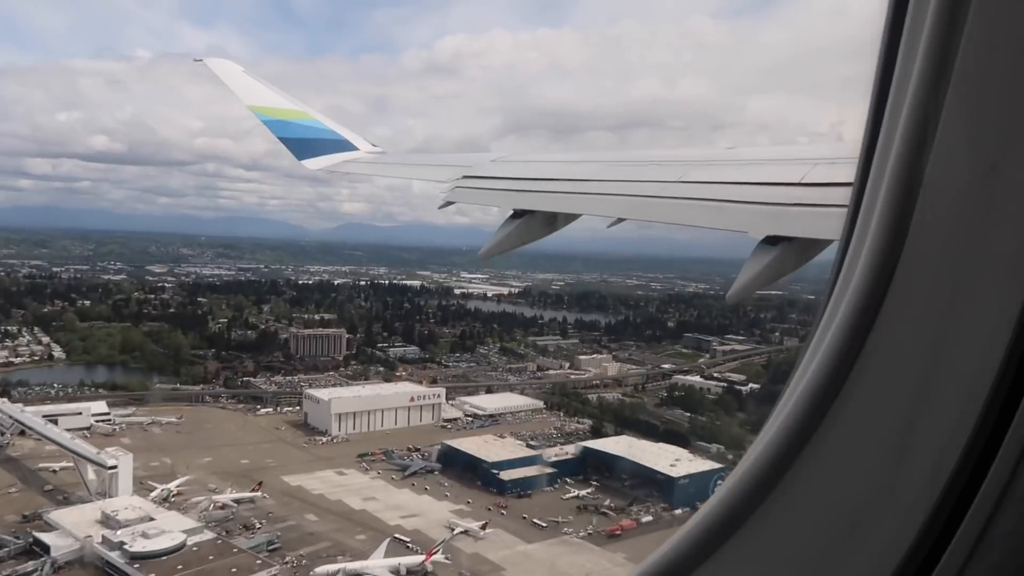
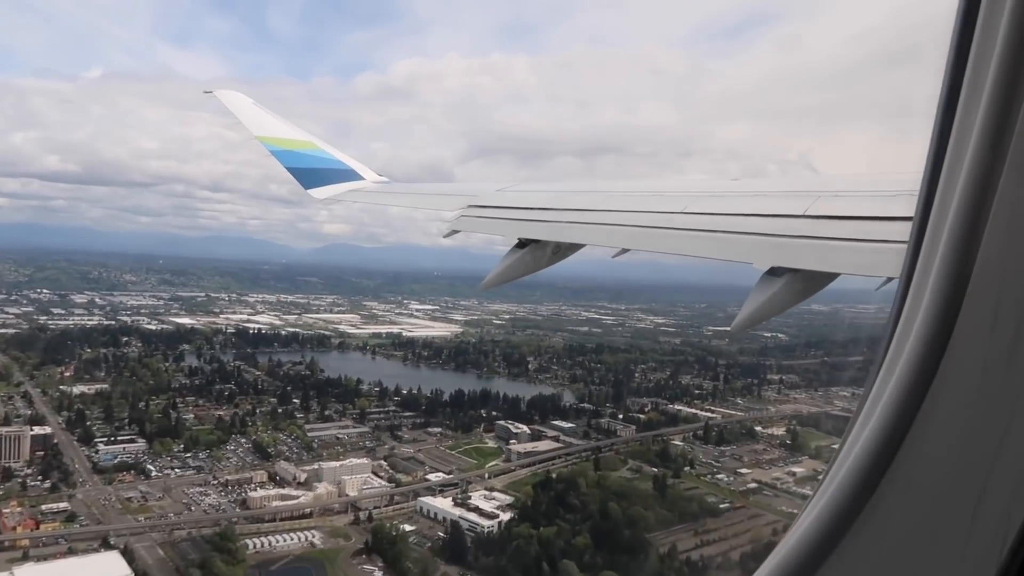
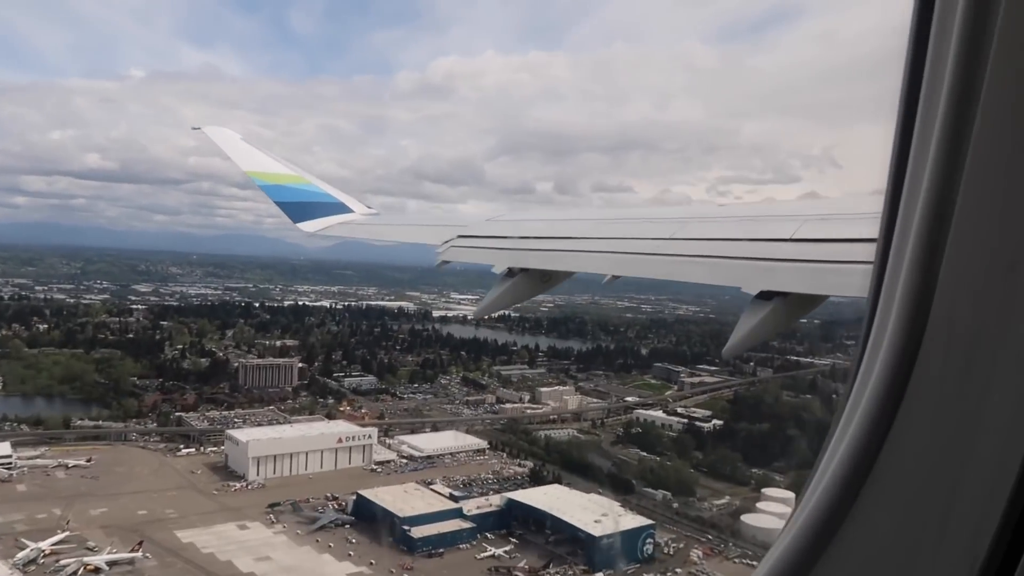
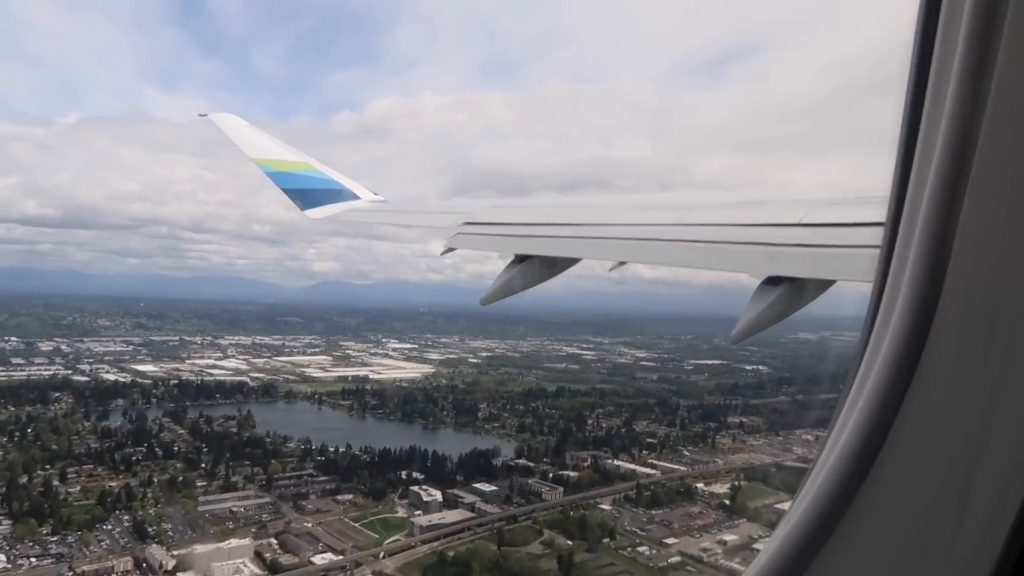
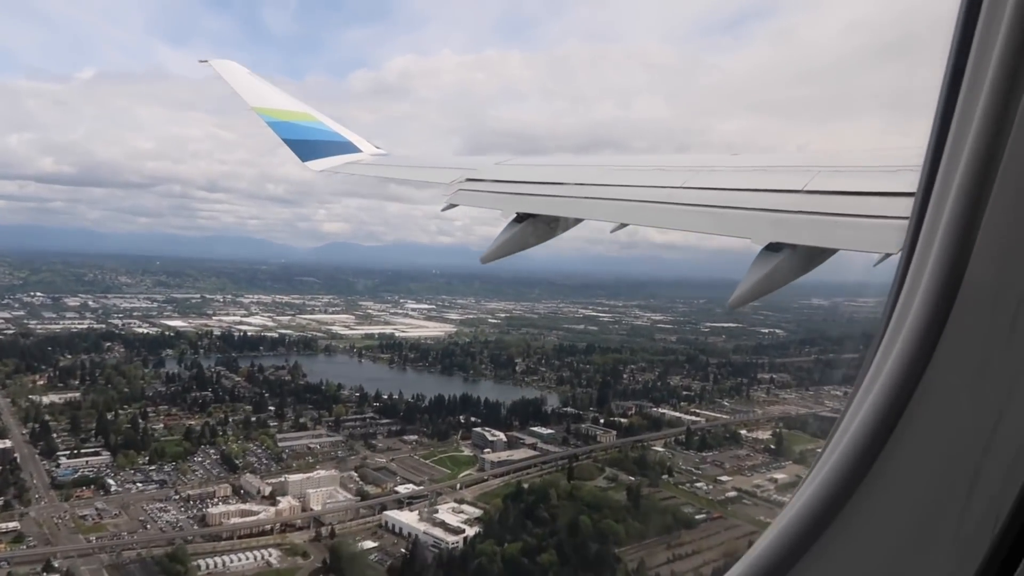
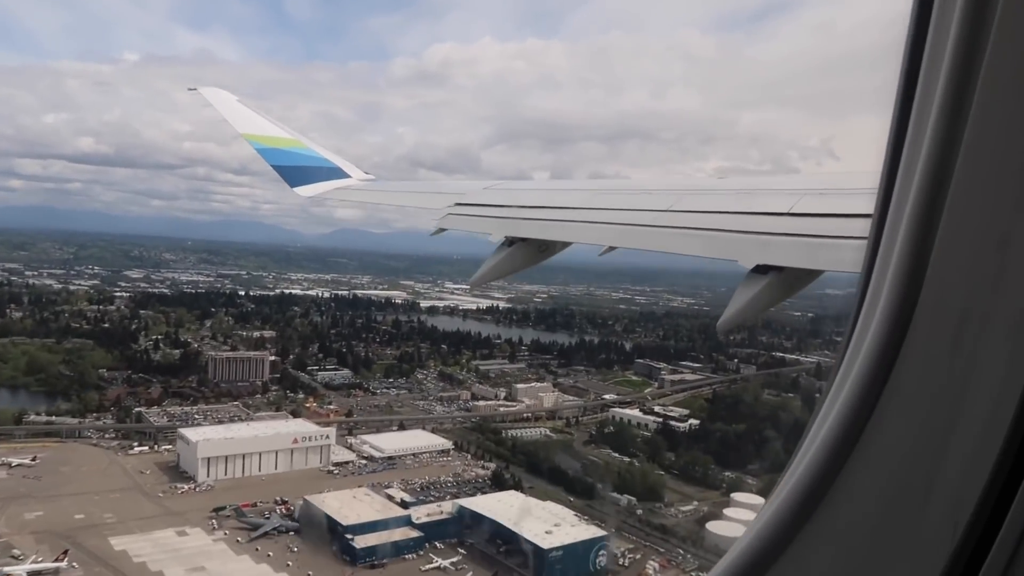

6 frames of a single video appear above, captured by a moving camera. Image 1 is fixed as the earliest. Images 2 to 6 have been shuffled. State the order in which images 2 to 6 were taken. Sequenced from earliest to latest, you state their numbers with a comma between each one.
3, 6, 2, 5, 4
